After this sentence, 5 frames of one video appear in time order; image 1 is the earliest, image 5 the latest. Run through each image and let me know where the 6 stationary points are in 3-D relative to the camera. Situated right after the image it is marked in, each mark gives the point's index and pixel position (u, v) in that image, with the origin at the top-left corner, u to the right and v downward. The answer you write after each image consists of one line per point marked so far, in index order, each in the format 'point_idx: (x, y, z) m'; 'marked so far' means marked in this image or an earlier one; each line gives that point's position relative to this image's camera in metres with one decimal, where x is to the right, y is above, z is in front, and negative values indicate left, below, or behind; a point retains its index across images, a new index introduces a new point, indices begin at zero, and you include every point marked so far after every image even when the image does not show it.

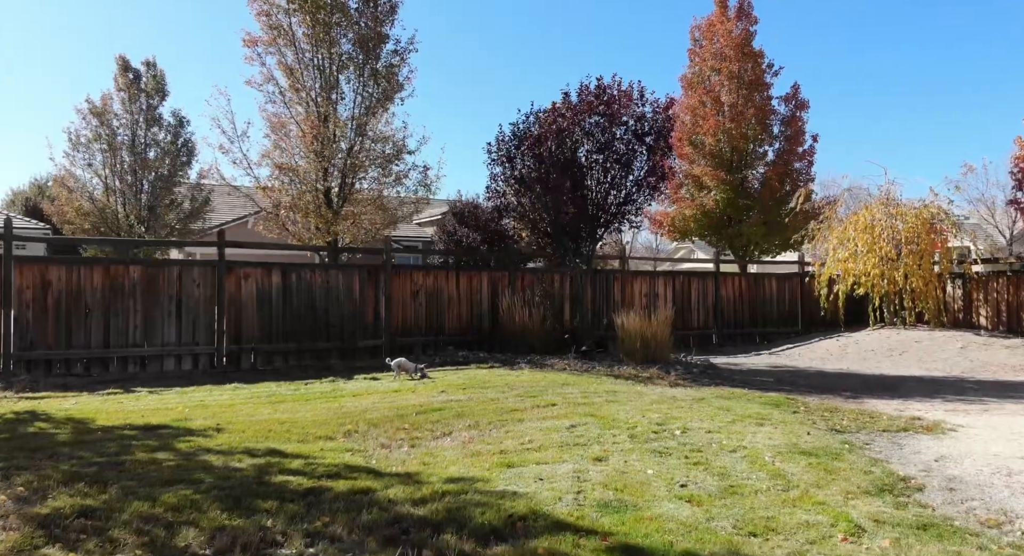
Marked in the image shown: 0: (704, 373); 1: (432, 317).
0: (+2.5, -1.2, +9.3) m
1: (-1.3, -0.6, +11.4) m
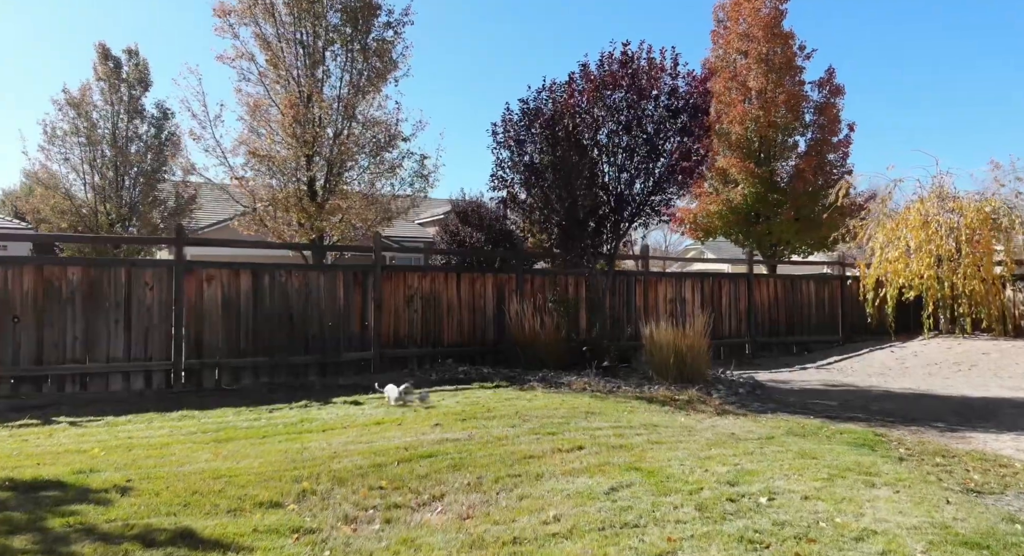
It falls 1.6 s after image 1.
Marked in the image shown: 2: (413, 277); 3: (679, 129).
0: (+2.6, -1.3, +7.7) m
1: (-1.2, -0.6, +9.9) m
2: (-1.3, 0.0, +9.8) m
3: (+2.1, +1.9, +8.8) m
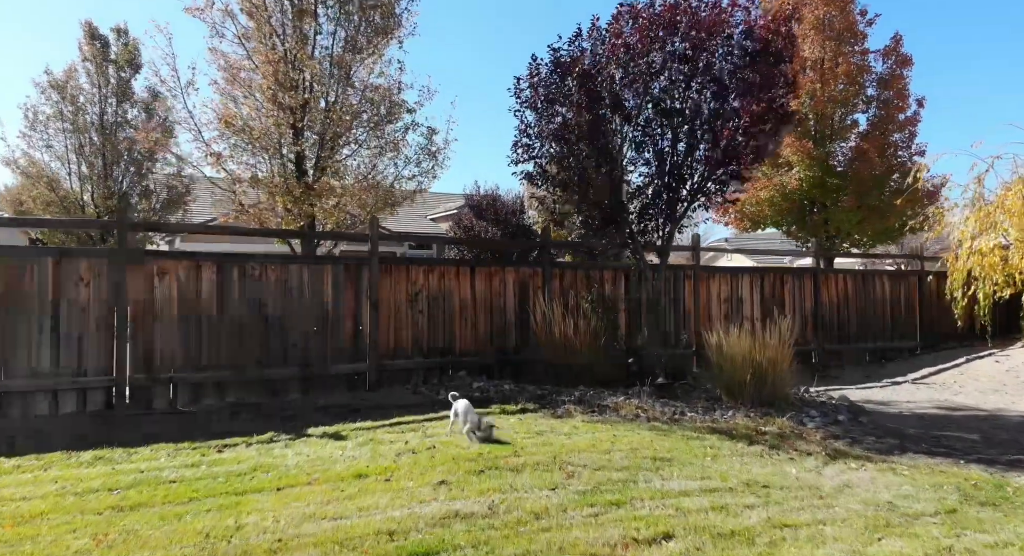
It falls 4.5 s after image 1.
0: (+2.9, -1.2, +5.9) m
1: (-0.9, -0.6, +8.2) m
2: (-1.0, +0.1, +8.1) m
3: (+2.3, +1.9, +7.0) m
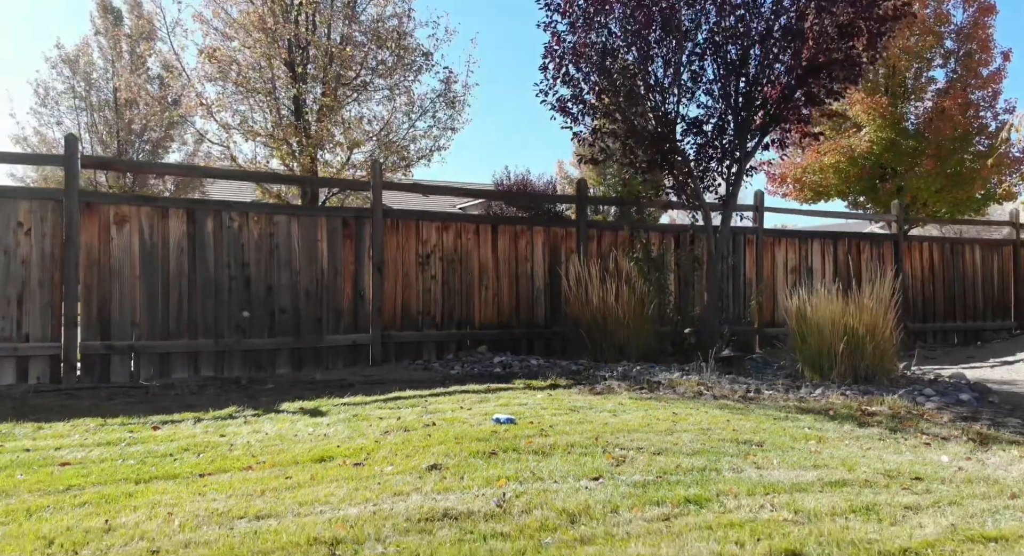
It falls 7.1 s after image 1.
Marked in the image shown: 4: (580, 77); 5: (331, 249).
0: (+3.0, -0.8, +4.5) m
1: (-0.6, -0.2, +7.0) m
2: (-0.8, +0.5, +6.9) m
3: (+2.6, +2.3, +5.6) m
4: (+0.6, +1.7, +6.1) m
5: (-1.6, +0.3, +6.4) m
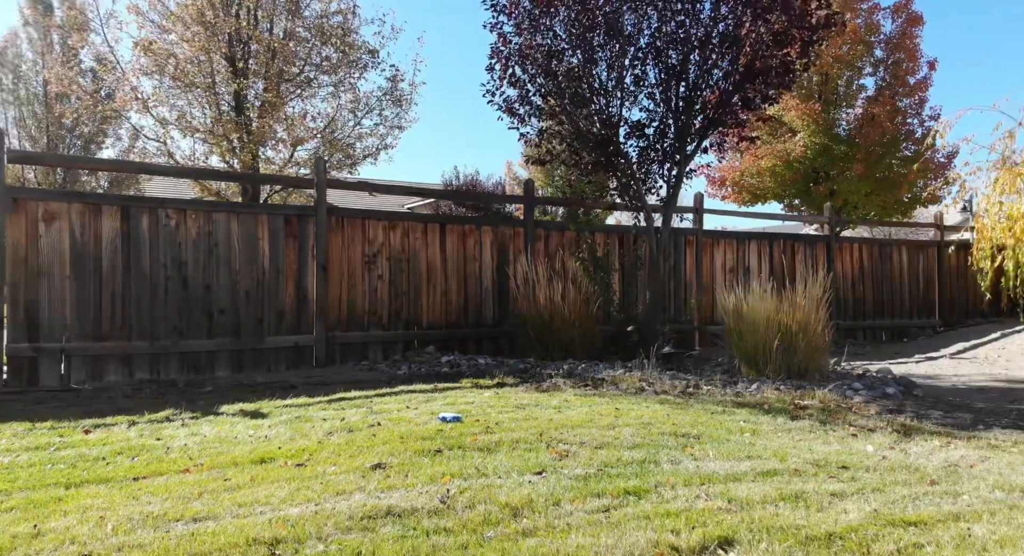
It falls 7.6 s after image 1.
0: (+2.7, -0.8, +4.8) m
1: (-1.1, -0.2, +6.9) m
2: (-1.3, +0.5, +6.8) m
3: (+2.1, +2.3, +5.8) m
4: (+0.1, +1.7, +6.2) m
5: (-2.1, +0.3, +6.3) m
